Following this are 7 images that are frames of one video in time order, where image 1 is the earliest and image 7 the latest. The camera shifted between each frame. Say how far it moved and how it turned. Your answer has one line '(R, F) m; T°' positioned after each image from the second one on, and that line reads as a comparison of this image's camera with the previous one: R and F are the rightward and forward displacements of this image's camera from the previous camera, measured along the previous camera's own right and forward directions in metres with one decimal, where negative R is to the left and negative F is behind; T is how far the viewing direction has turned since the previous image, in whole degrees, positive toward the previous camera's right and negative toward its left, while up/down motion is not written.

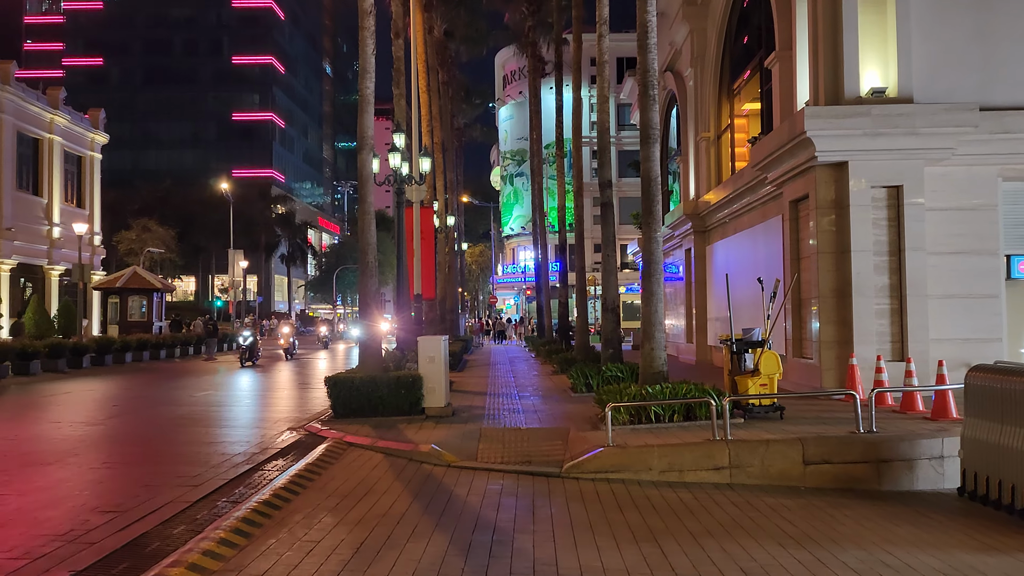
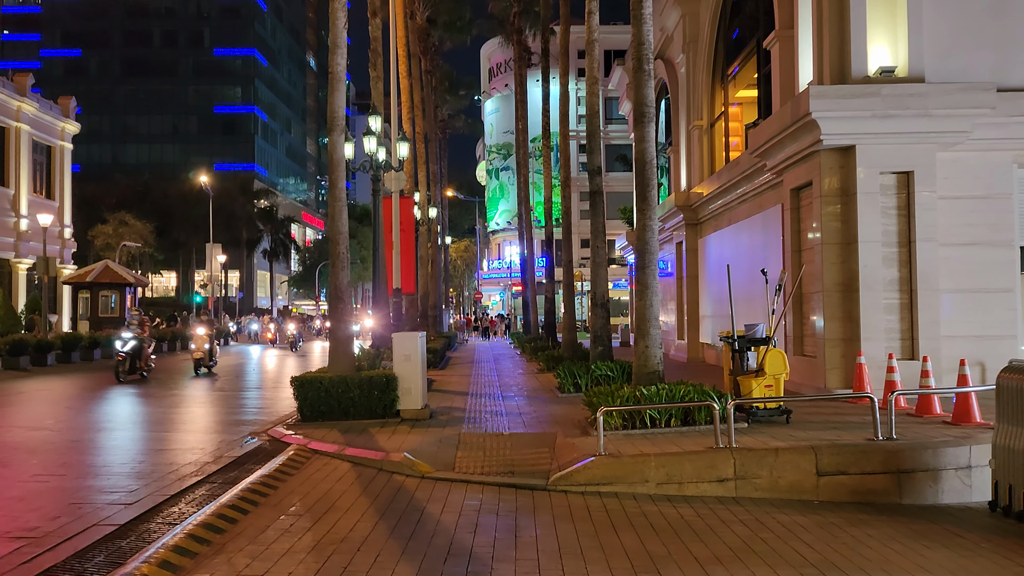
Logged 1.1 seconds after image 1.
(+0.1, +1.0) m; +1°
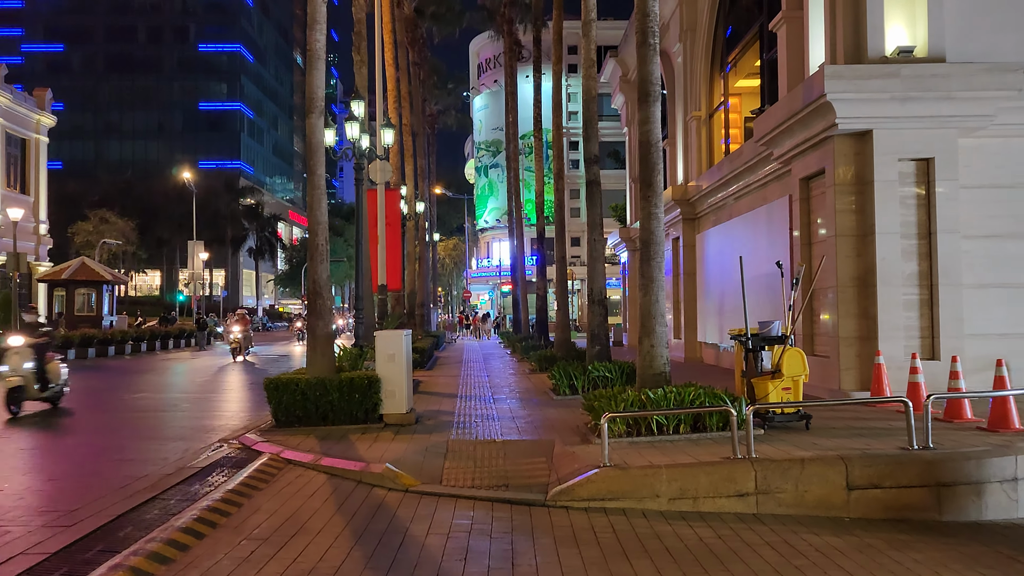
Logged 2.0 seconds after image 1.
(-0.1, +0.9) m; +1°
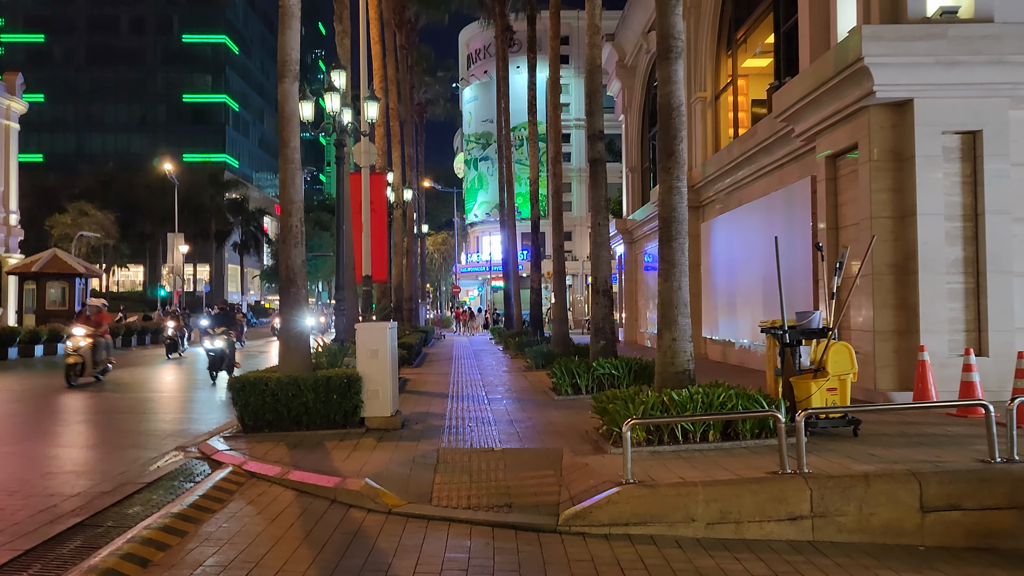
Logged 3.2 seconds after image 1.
(-0.1, +1.3) m; +1°
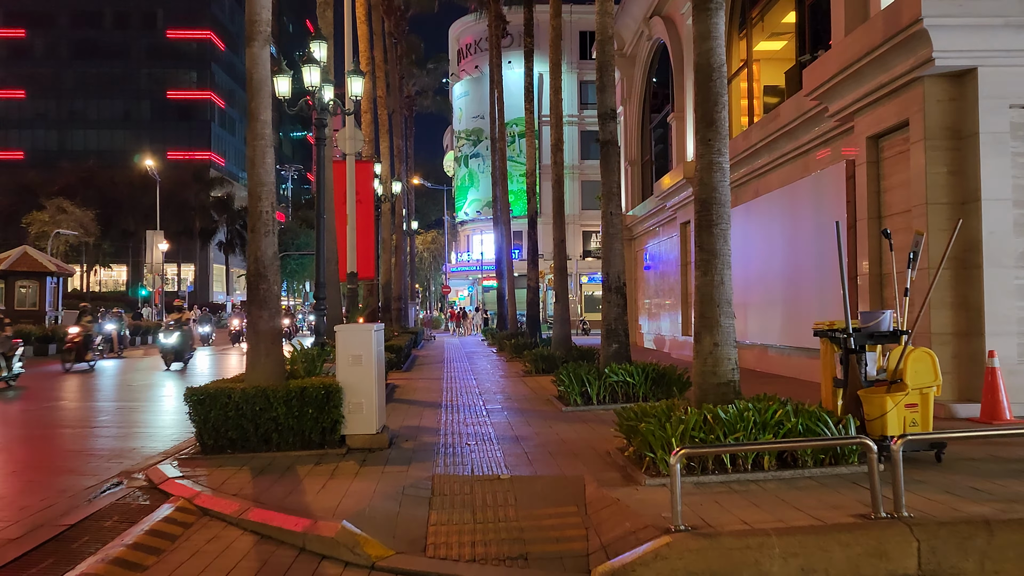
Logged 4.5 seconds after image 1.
(-0.2, +1.4) m; +1°
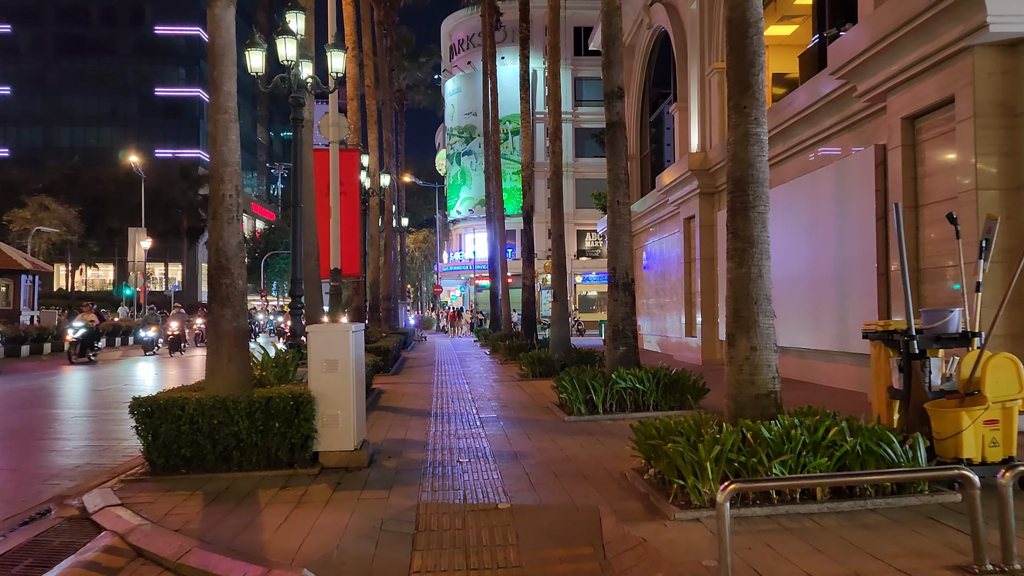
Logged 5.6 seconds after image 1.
(-0.1, +1.1) m; +1°
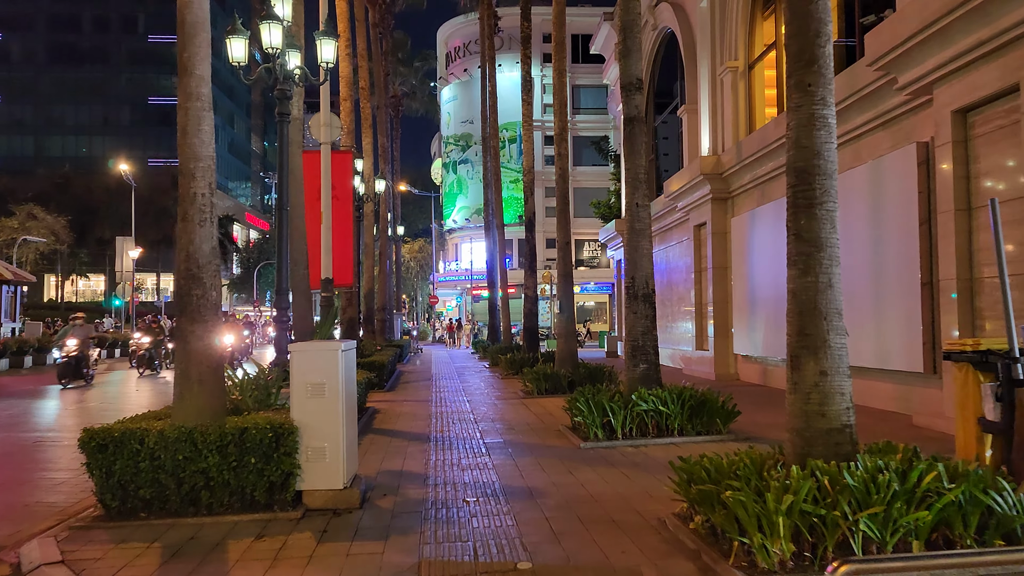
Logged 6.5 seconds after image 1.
(-0.2, +1.0) m; 0°
